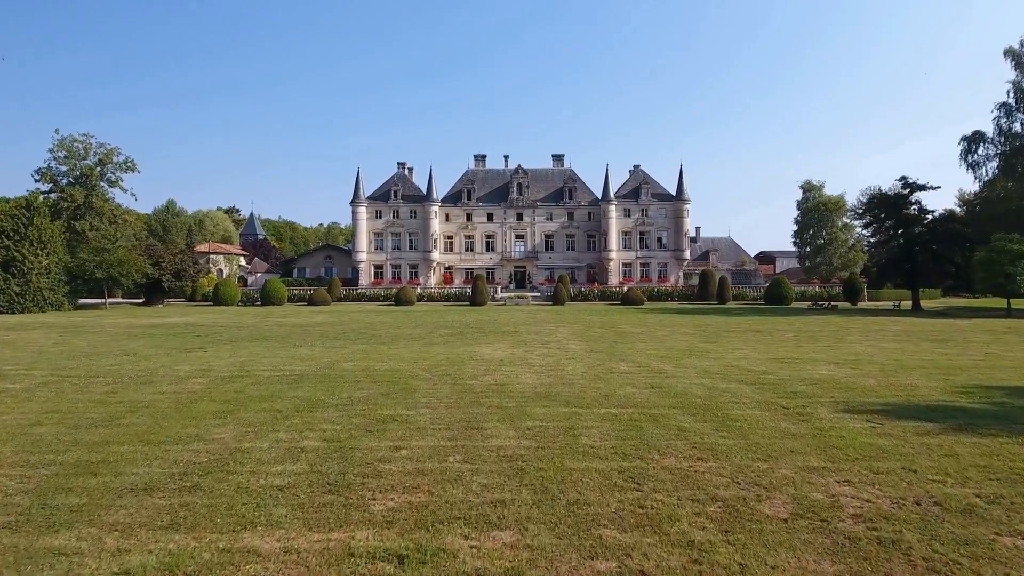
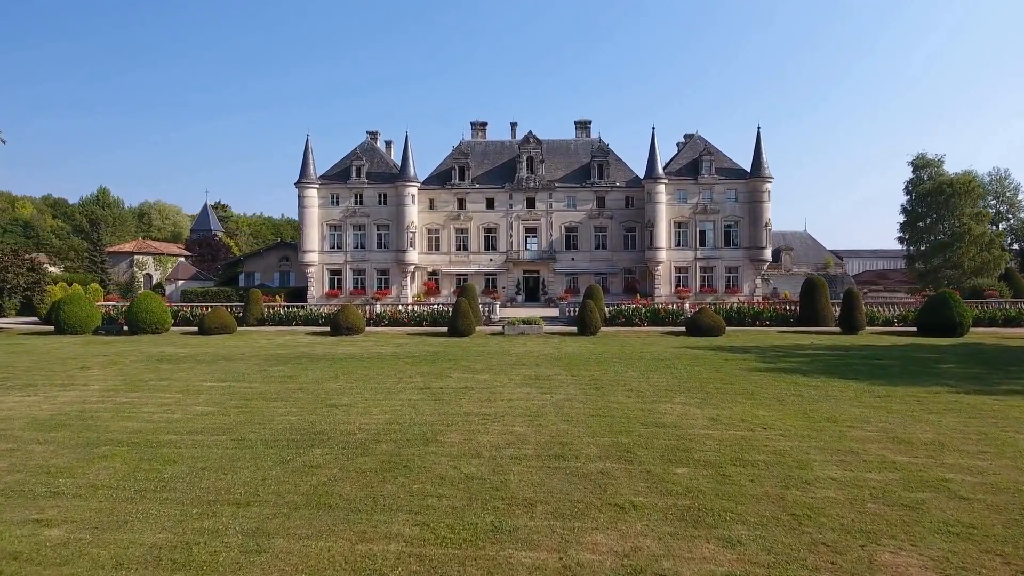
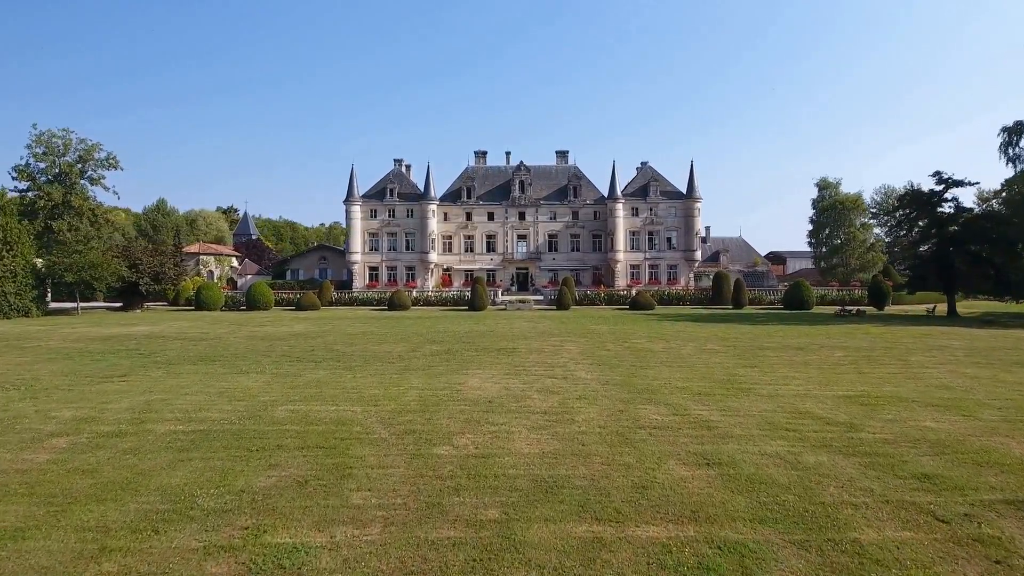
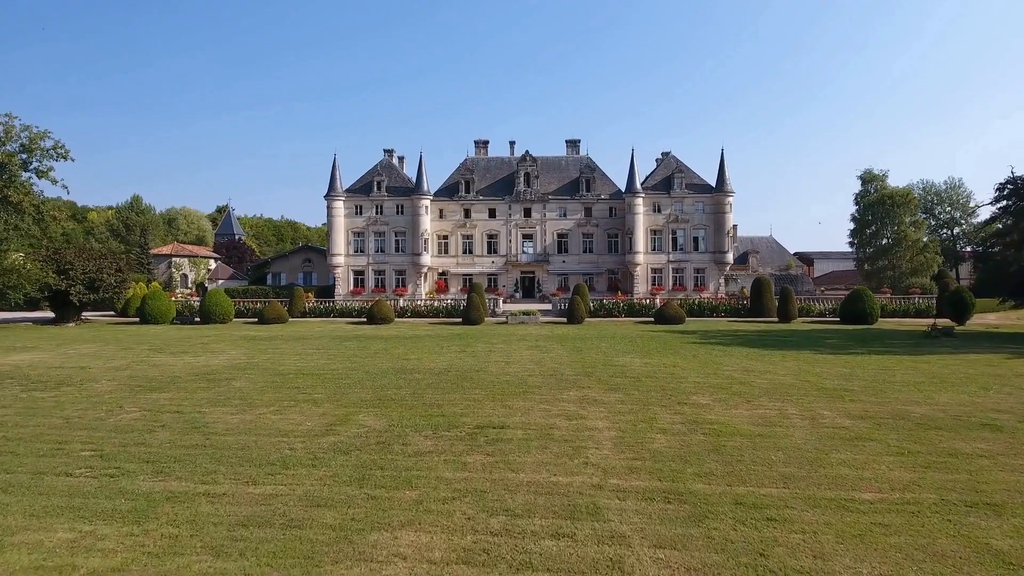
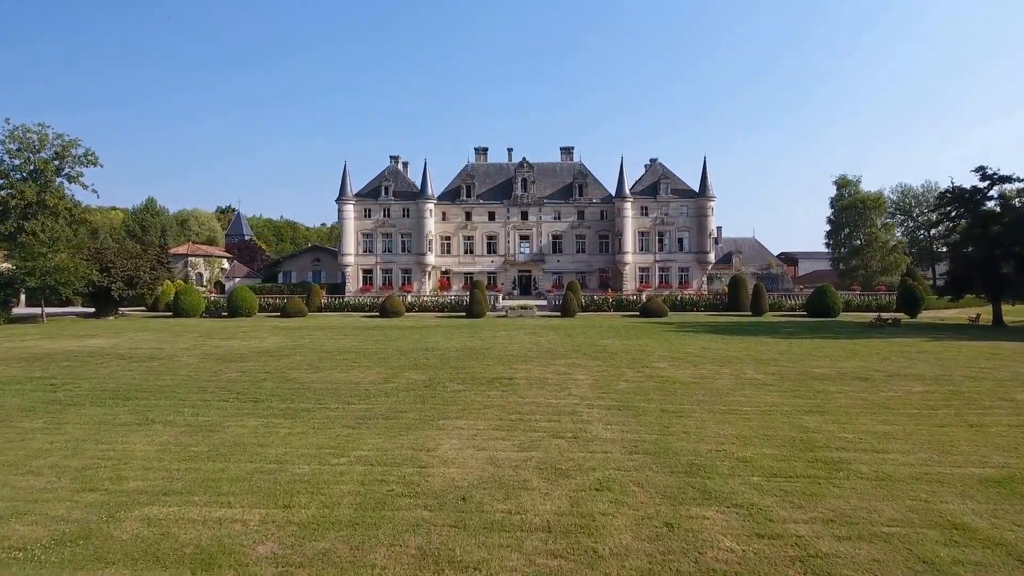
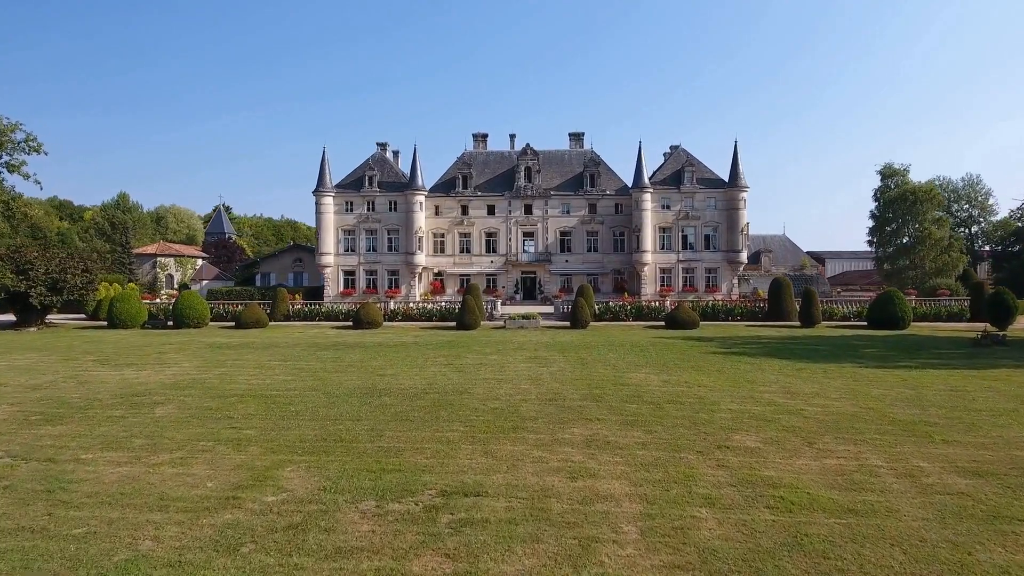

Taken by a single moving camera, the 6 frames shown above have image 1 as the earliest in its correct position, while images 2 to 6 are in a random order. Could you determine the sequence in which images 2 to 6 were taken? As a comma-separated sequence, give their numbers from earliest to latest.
3, 5, 4, 6, 2
